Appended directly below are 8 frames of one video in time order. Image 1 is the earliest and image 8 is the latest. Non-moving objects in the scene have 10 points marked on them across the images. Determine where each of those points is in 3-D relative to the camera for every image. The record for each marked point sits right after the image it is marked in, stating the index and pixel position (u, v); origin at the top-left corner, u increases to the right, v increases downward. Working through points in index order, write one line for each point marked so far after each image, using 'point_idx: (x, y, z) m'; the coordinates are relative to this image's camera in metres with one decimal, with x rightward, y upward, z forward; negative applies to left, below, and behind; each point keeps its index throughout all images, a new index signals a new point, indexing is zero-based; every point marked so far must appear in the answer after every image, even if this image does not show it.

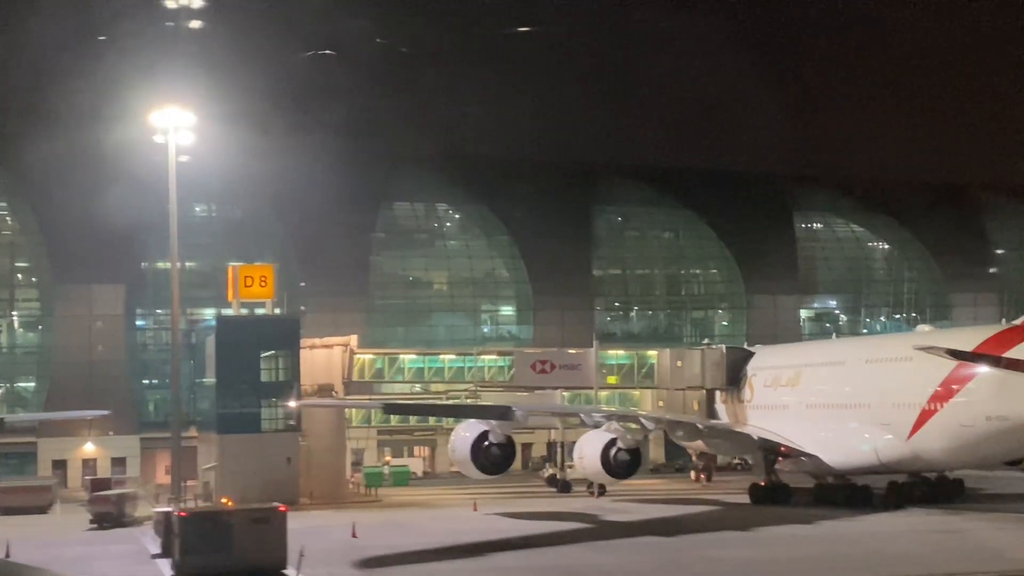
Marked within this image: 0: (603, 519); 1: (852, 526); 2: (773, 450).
0: (+1.5, -4.0, +17.9) m
1: (+5.1, -3.7, +16.0) m
2: (+5.0, -3.1, +20.1) m
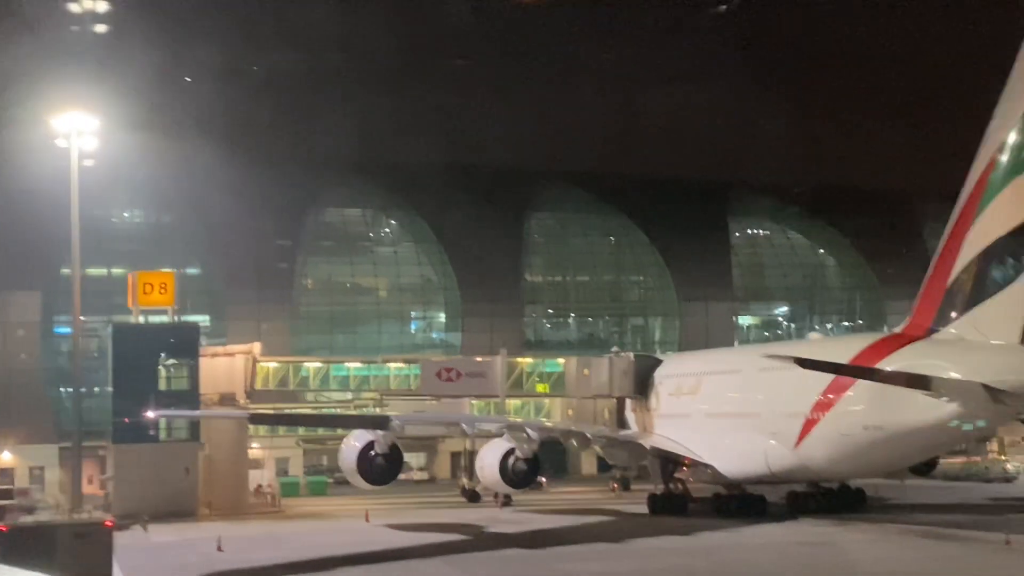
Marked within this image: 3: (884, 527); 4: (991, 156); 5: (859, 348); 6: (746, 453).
0: (-0.5, -4.1, +17.6) m
1: (+3.1, -3.8, +15.8) m
2: (+3.0, -3.2, +19.8) m
3: (+5.9, -3.7, +16.4) m
4: (+6.7, +2.2, +14.3) m
5: (+5.3, -1.0, +16.1) m
6: (+4.1, -2.9, +18.5) m
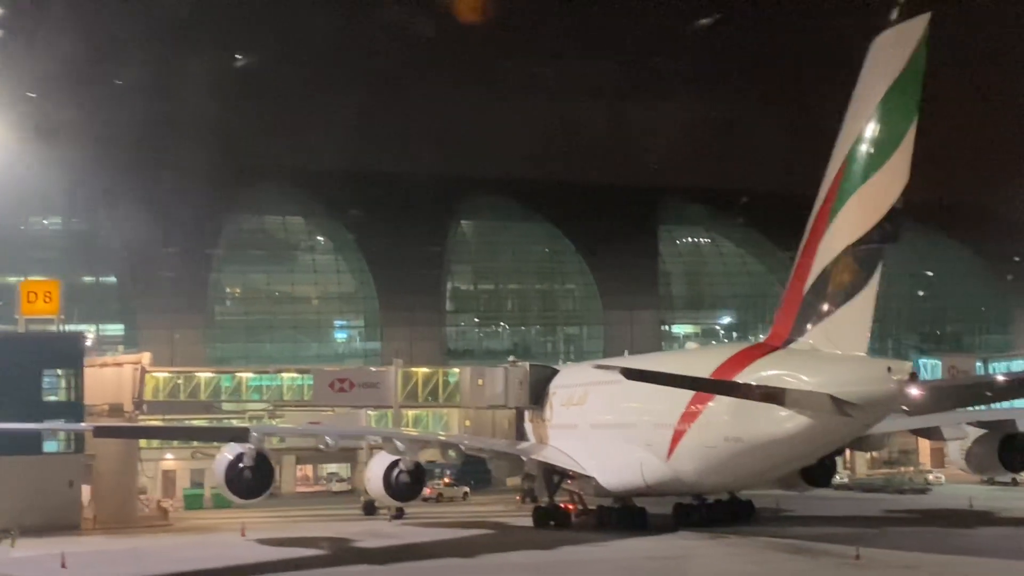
0: (-2.7, -4.2, +17.2) m
1: (+1.0, -3.9, +15.4) m
2: (+0.8, -3.4, +19.4) m
3: (+3.7, -3.9, +16.1) m
4: (+4.5, +2.0, +14.0) m
5: (+3.2, -1.1, +15.8) m
6: (+1.9, -3.1, +18.1) m
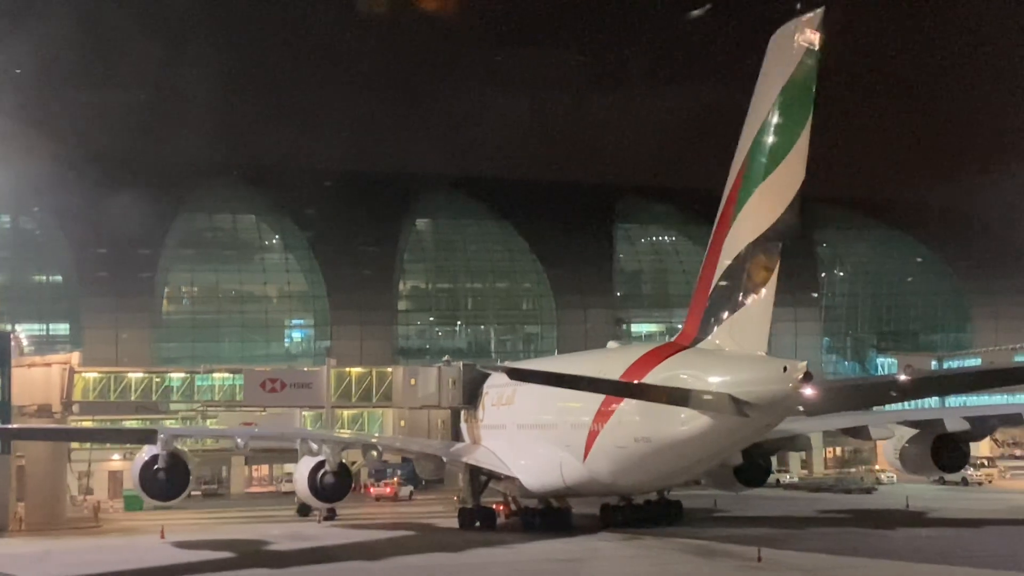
0: (-4.0, -4.2, +17.0) m
1: (-0.4, -3.9, +15.2) m
2: (-0.6, -3.4, +19.2) m
3: (+2.4, -3.9, +15.9) m
4: (+3.2, +2.0, +13.8) m
5: (+1.8, -1.1, +15.6) m
6: (+0.5, -3.1, +17.9) m
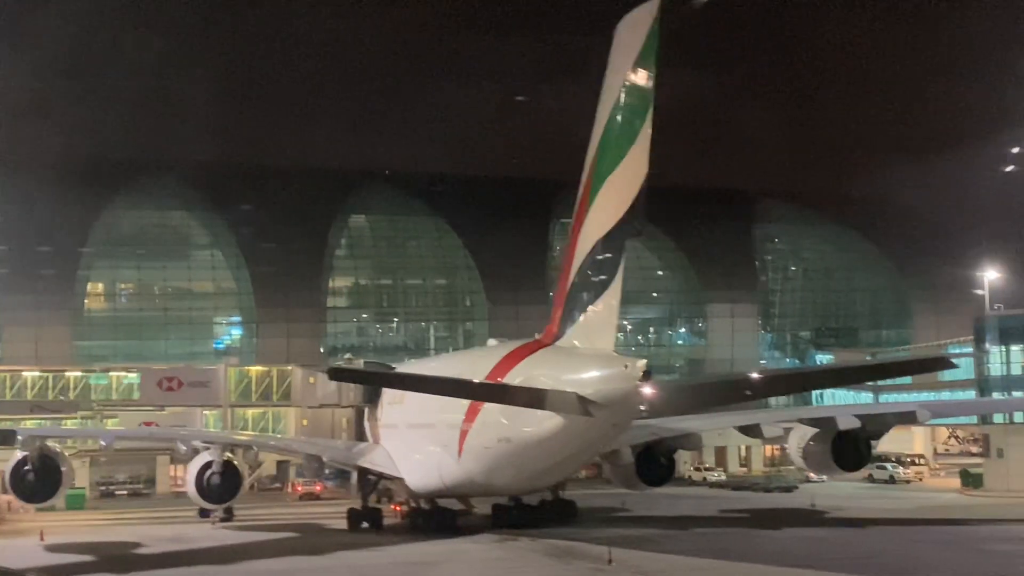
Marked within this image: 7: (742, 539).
0: (-6.0, -4.2, +16.6) m
1: (-2.4, -3.9, +14.9) m
2: (-2.6, -3.3, +18.9) m
3: (+0.3, -3.8, +15.5) m
4: (+1.2, +2.1, +13.5) m
5: (-0.2, -1.0, +15.3) m
6: (-1.5, -3.0, +17.6) m
7: (+3.6, -3.9, +16.1) m
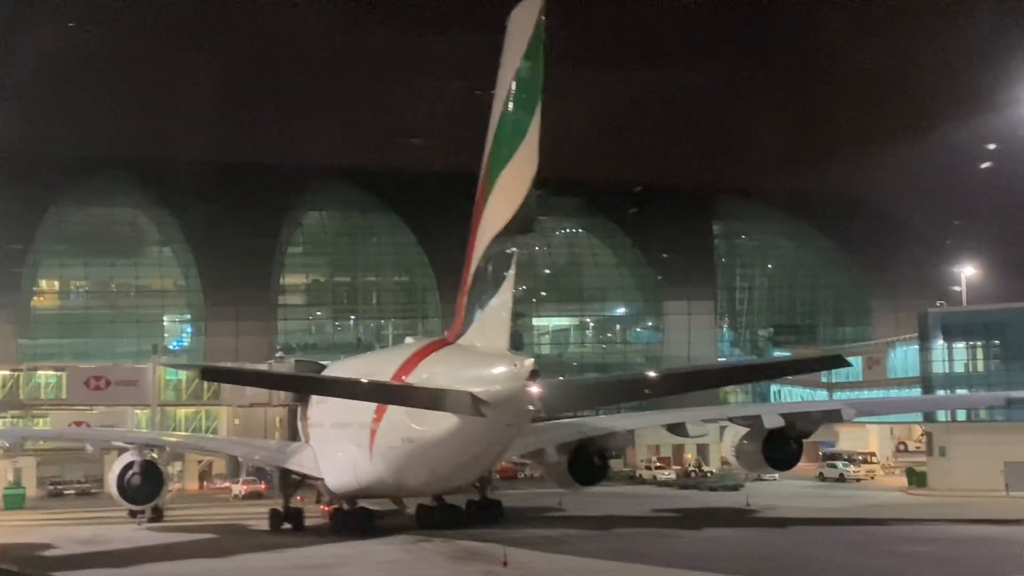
0: (-7.4, -4.1, +16.3) m
1: (-3.7, -3.8, +14.6) m
2: (-3.9, -3.3, +18.6) m
3: (-1.0, -3.8, +15.3) m
4: (-0.2, +2.1, +13.2) m
5: (-1.6, -1.0, +15.0) m
6: (-2.8, -3.0, +17.3) m
7: (+2.2, -3.8, +15.8) m
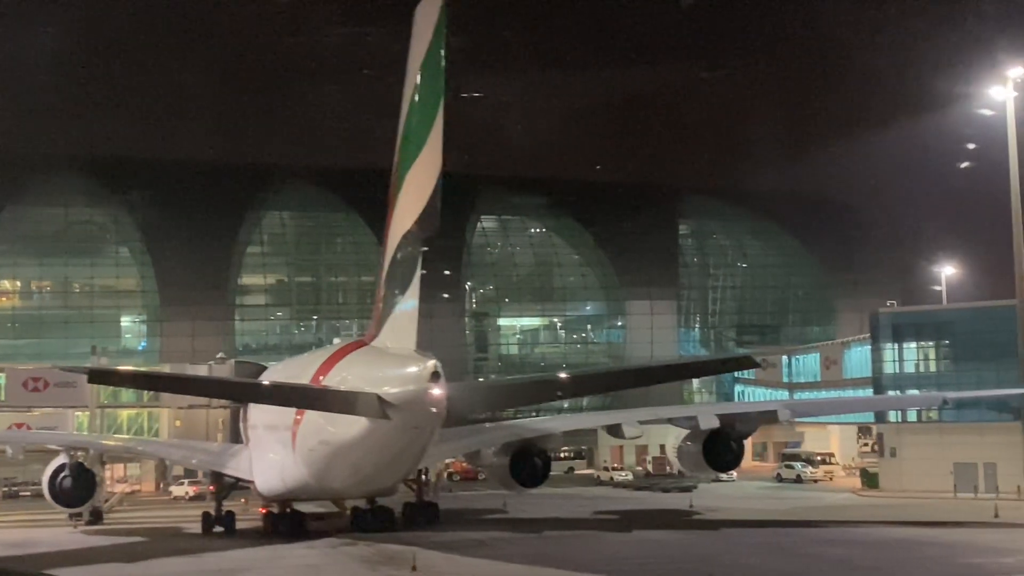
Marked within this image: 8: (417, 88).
0: (-8.5, -4.1, +16.1) m
1: (-4.9, -3.8, +14.4) m
2: (-5.1, -3.3, +18.4) m
3: (-2.1, -3.8, +15.1) m
4: (-1.3, +2.1, +13.0) m
5: (-2.7, -1.0, +14.8) m
6: (-4.0, -3.0, +17.1) m
7: (+1.1, -3.8, +15.6) m
8: (-1.1, +2.3, +12.7) m
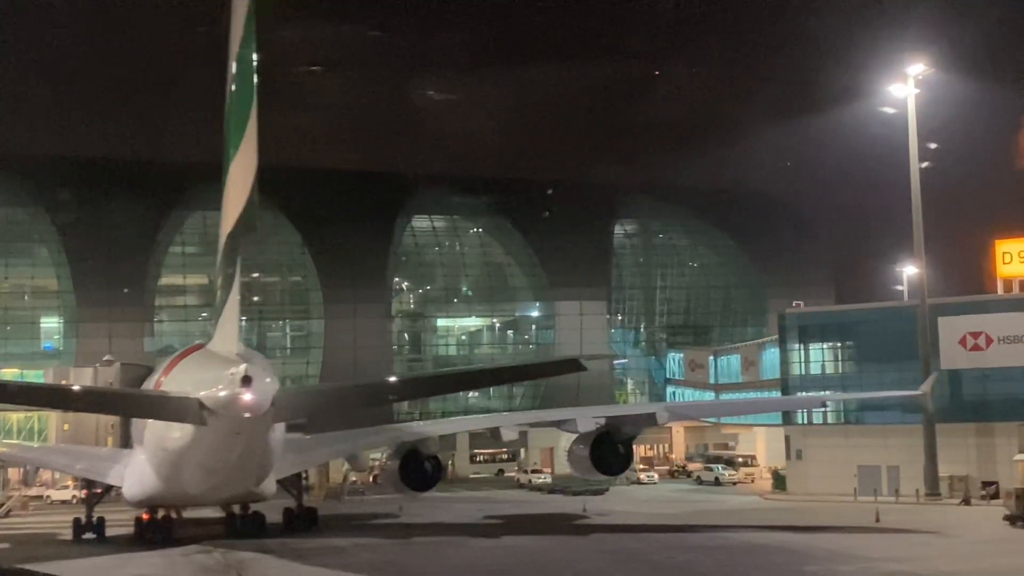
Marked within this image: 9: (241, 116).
0: (-10.6, -4.2, +15.7) m
1: (-7.0, -3.8, +14.0) m
2: (-7.2, -3.3, +18.0) m
3: (-4.2, -3.8, +14.7) m
4: (-3.4, +2.1, +12.6) m
5: (-4.8, -1.0, +14.4) m
6: (-6.1, -3.0, +16.8) m
7: (-1.0, -3.8, +15.3) m
8: (-3.2, +2.3, +12.3) m
9: (-3.1, +1.9, +12.0) m
